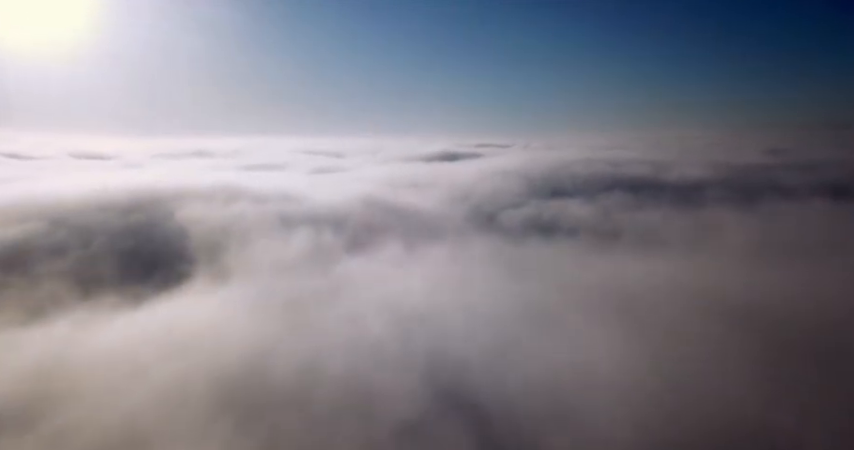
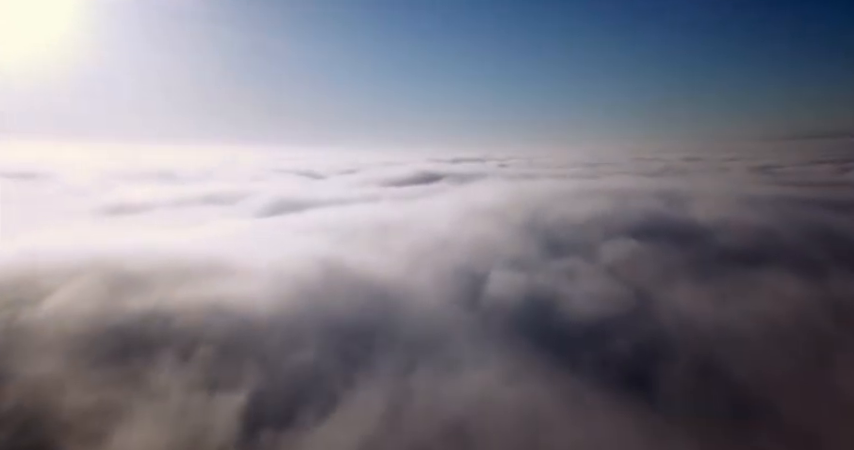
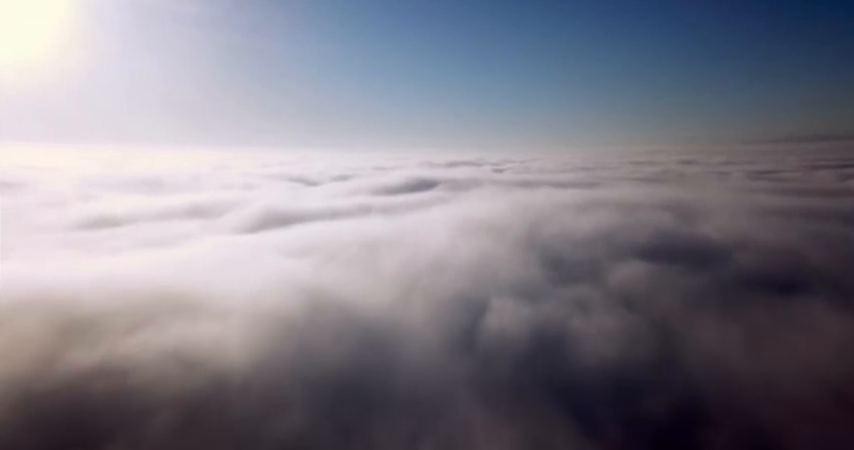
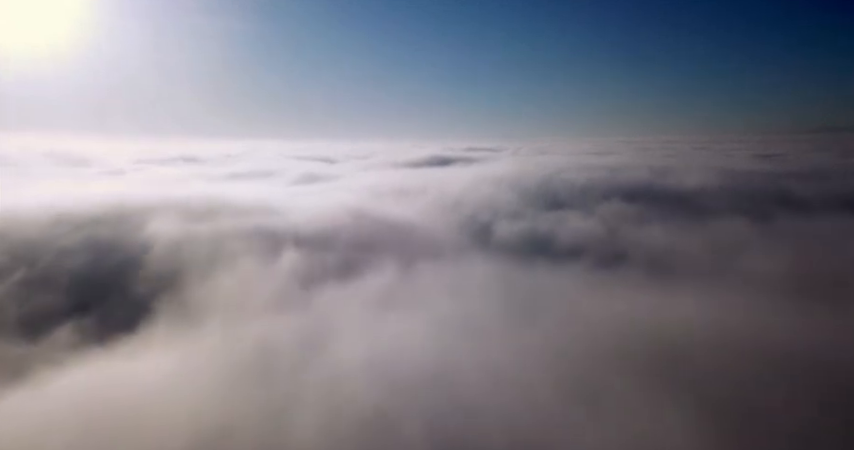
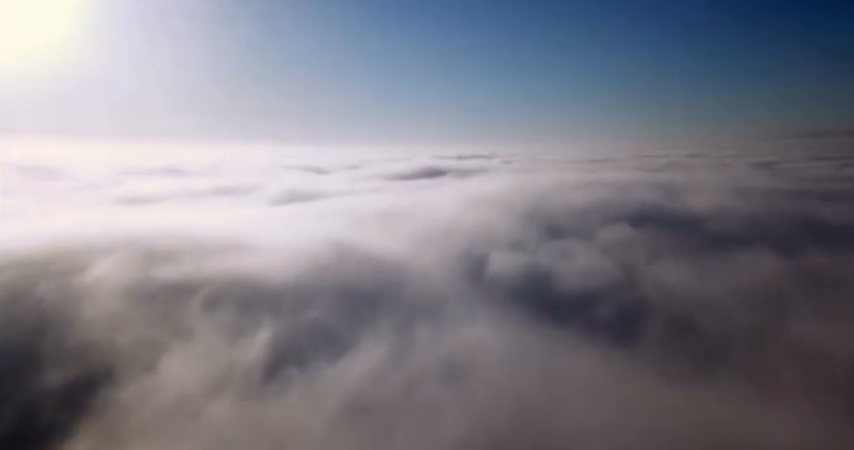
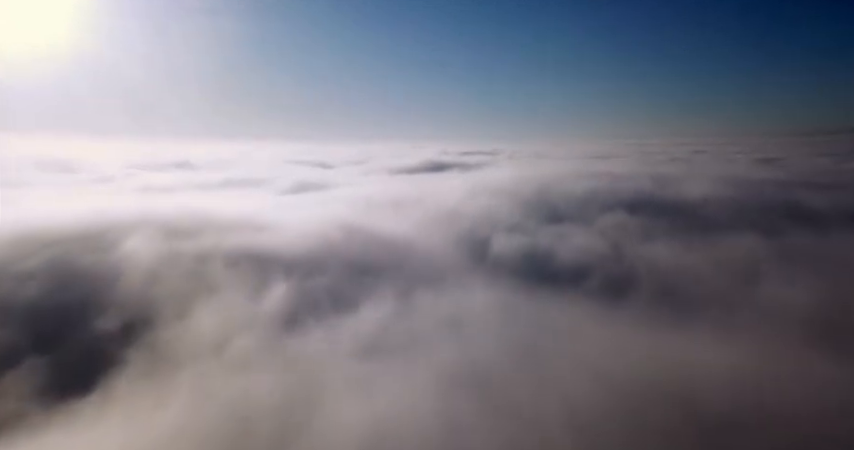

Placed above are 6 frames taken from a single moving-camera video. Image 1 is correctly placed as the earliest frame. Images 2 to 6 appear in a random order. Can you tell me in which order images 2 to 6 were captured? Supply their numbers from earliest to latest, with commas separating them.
4, 6, 5, 2, 3
